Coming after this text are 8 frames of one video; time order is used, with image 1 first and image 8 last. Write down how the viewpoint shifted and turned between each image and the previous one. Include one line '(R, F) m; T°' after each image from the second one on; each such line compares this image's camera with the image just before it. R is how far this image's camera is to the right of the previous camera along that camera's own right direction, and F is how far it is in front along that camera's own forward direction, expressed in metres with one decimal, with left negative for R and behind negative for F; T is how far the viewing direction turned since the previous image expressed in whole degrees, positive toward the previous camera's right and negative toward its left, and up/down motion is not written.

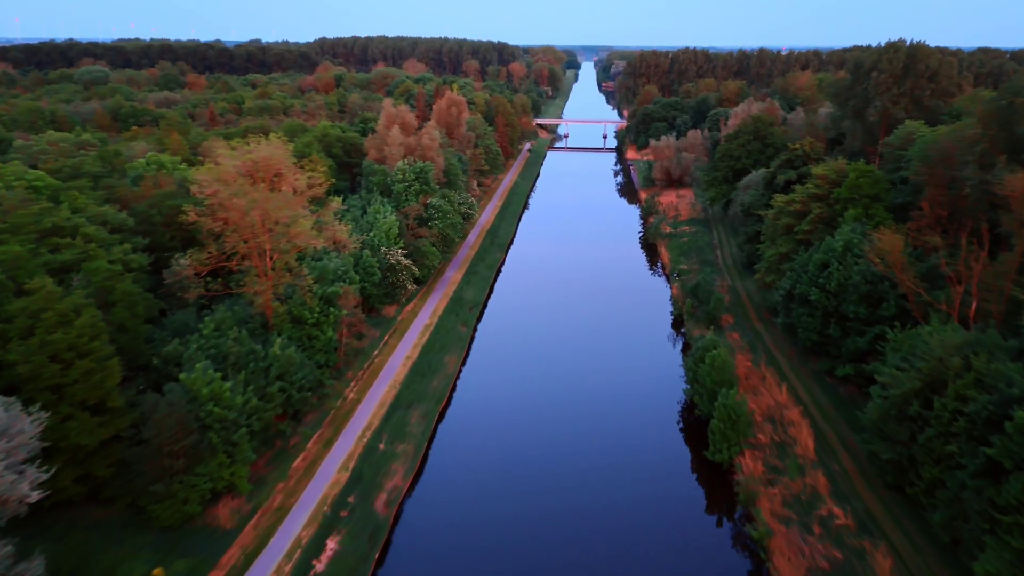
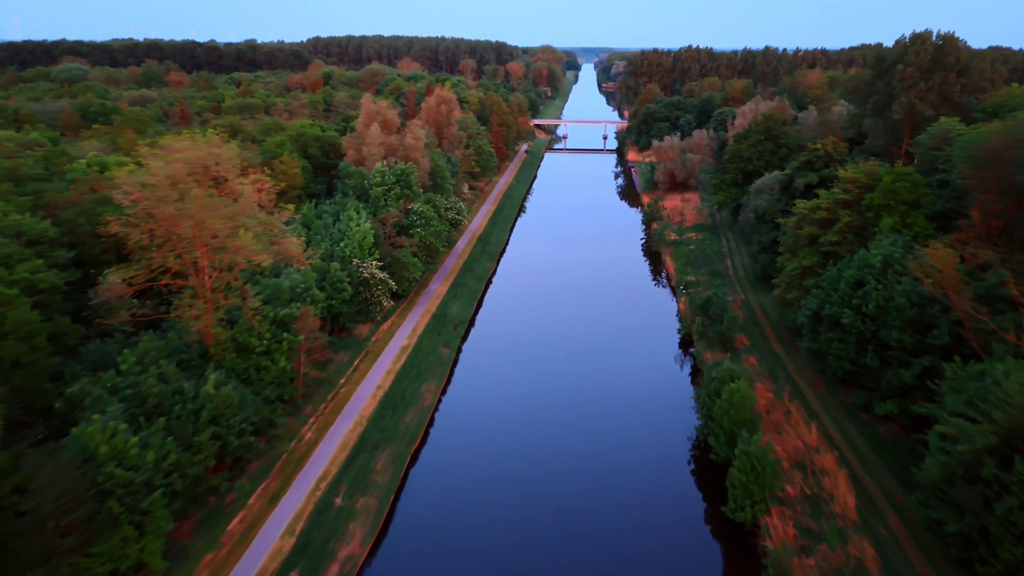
(+0.6, +4.8) m; 0°
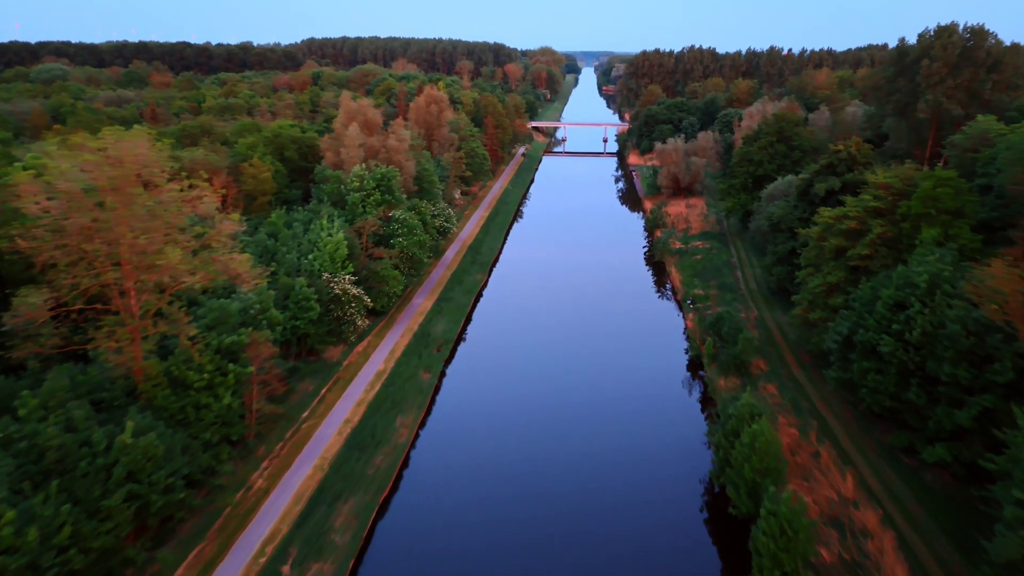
(+0.5, +4.1) m; 0°
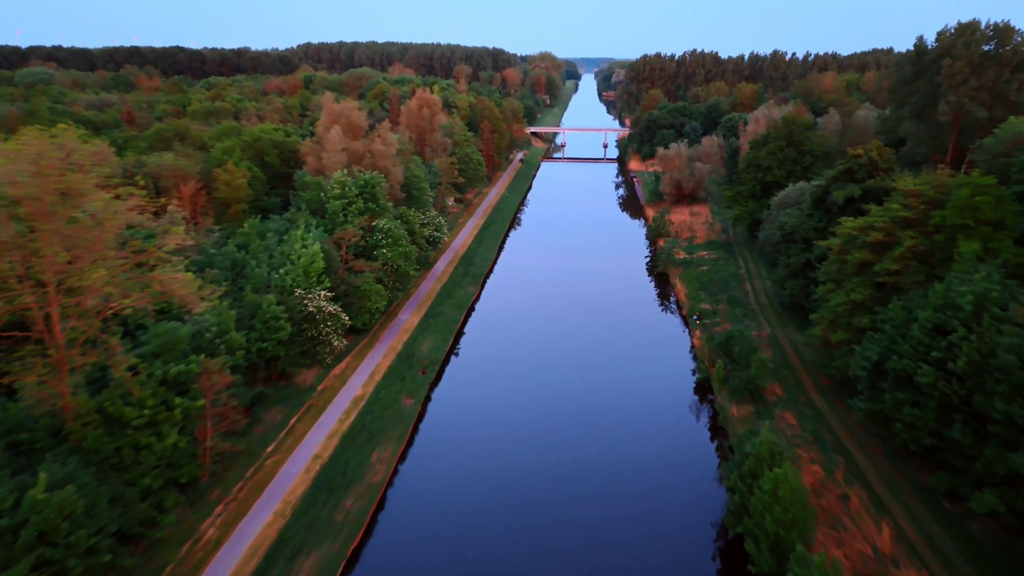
(+0.4, +3.0) m; 0°
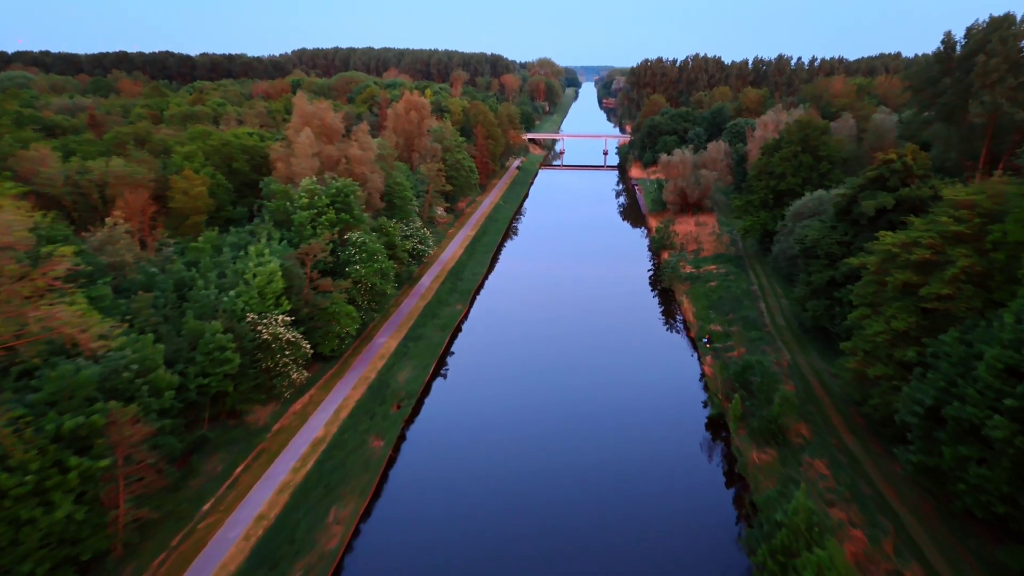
(+0.5, +4.1) m; 0°
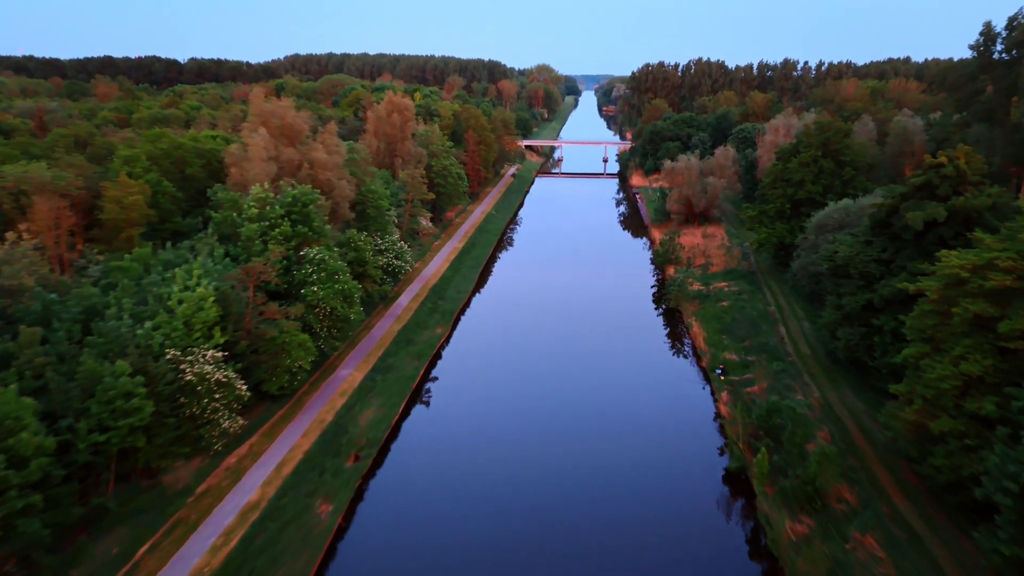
(+0.6, +4.8) m; 0°
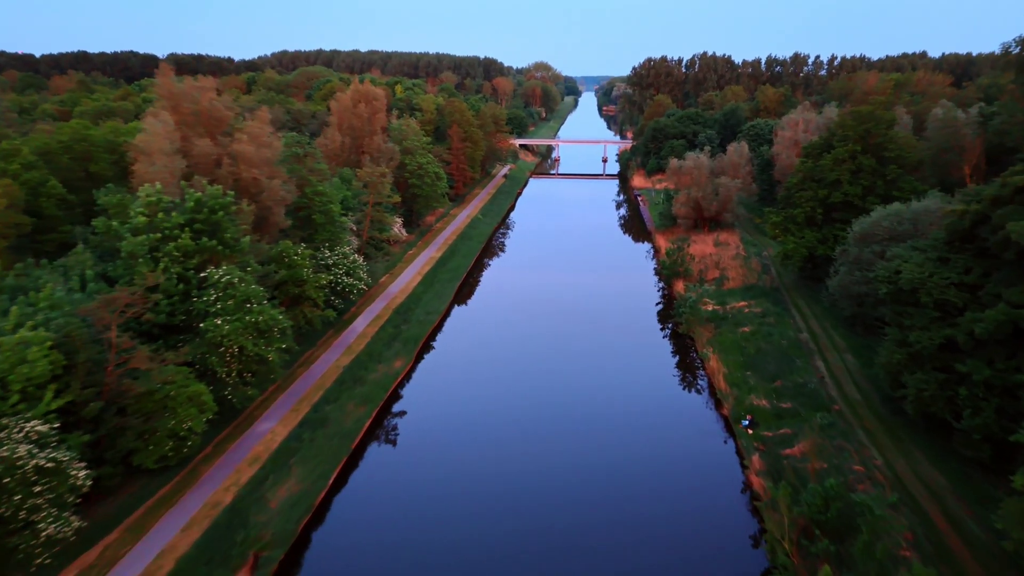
(+1.0, +7.0) m; 0°
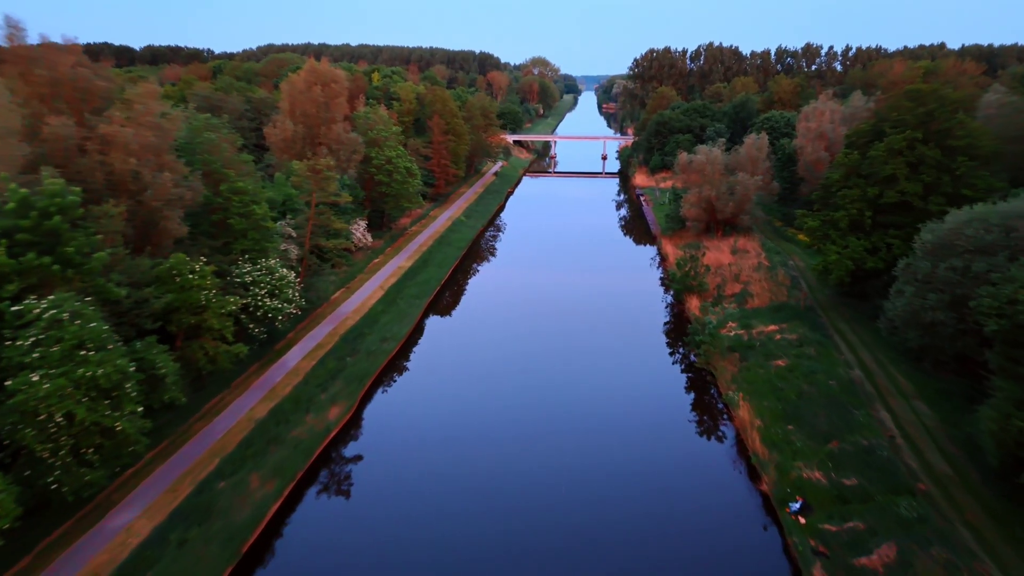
(+0.9, +7.0) m; 0°
